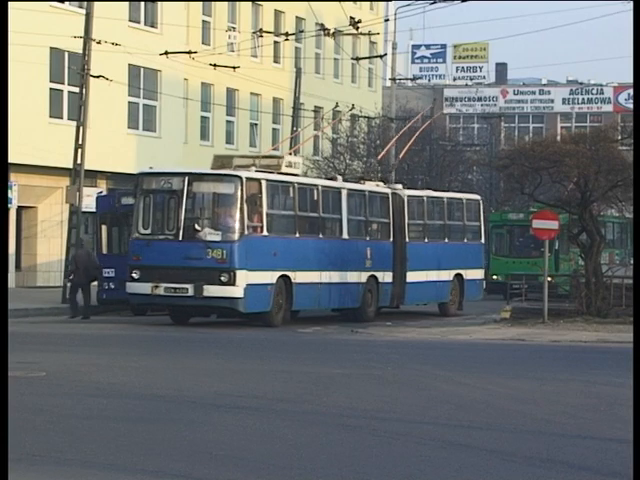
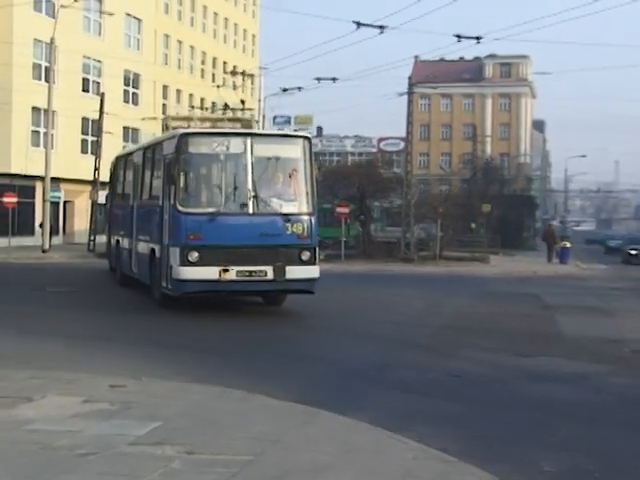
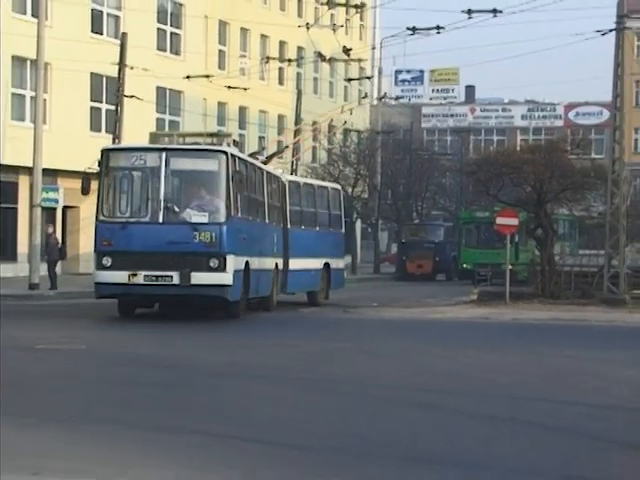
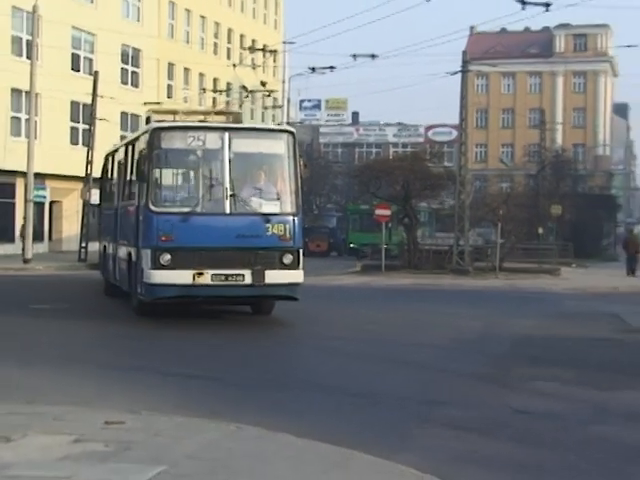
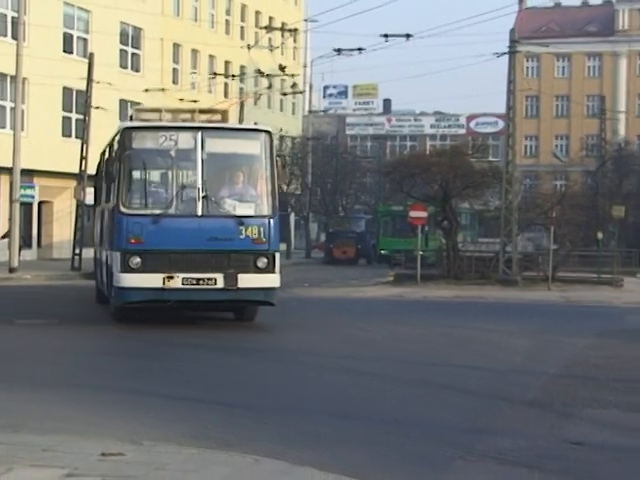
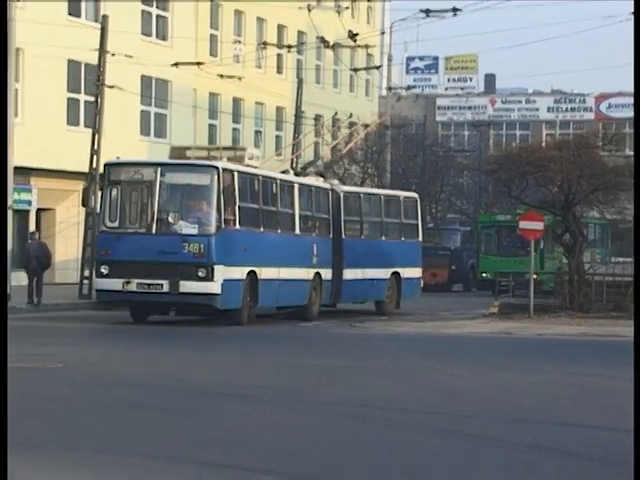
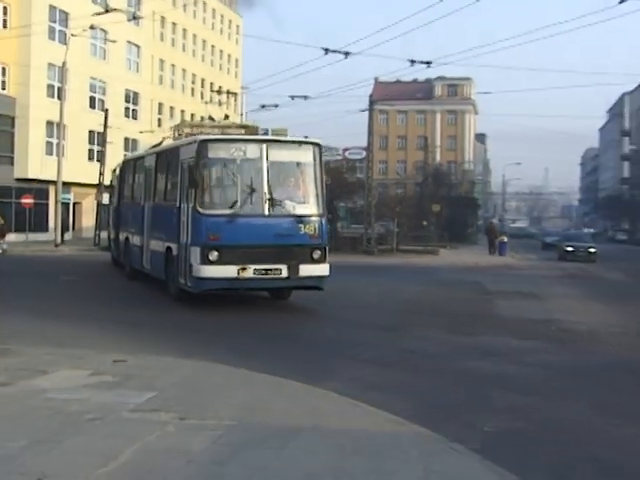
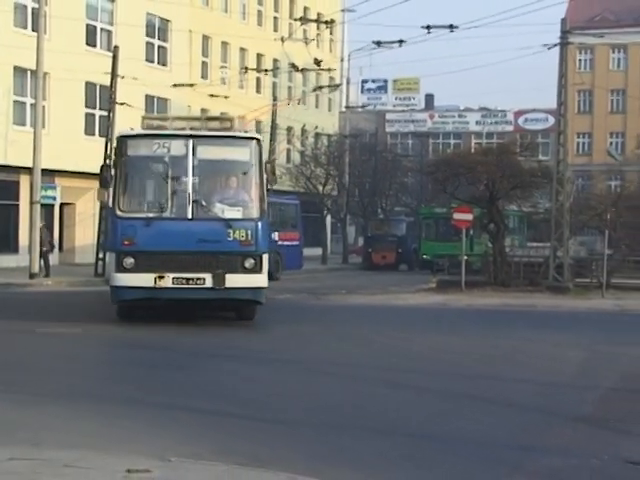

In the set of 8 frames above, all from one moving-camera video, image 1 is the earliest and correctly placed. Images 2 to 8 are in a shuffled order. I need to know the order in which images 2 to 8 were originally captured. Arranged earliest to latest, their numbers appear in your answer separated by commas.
6, 3, 8, 5, 4, 2, 7
